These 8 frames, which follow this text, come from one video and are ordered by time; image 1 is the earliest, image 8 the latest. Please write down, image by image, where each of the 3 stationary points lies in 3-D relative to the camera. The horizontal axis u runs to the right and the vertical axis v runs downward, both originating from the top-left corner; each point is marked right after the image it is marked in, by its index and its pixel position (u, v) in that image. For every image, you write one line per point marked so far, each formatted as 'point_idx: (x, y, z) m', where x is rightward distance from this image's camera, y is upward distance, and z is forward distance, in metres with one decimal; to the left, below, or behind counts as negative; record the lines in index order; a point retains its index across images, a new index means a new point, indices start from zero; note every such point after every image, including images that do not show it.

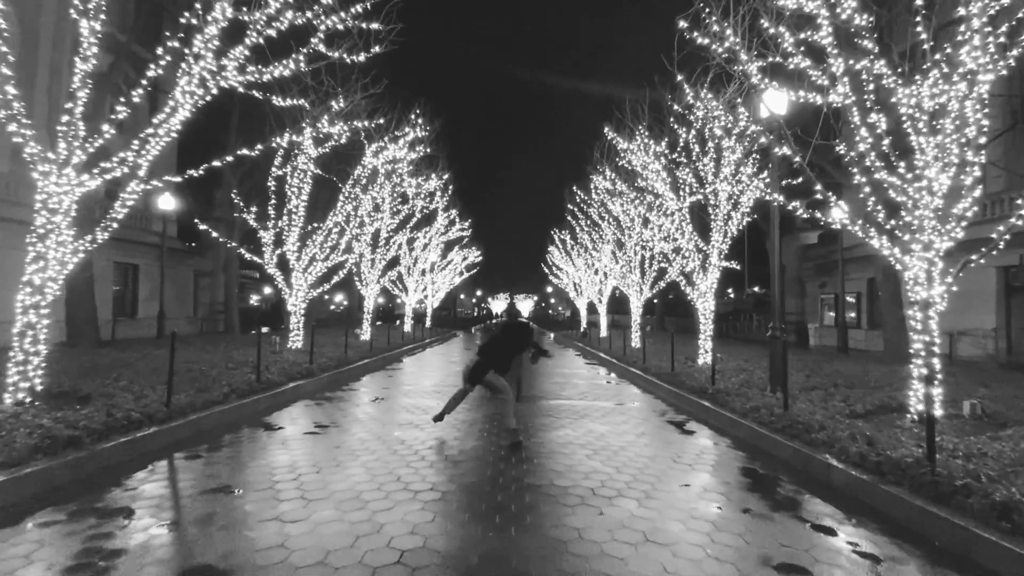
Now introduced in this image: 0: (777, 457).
0: (+3.5, -2.2, +8.6) m
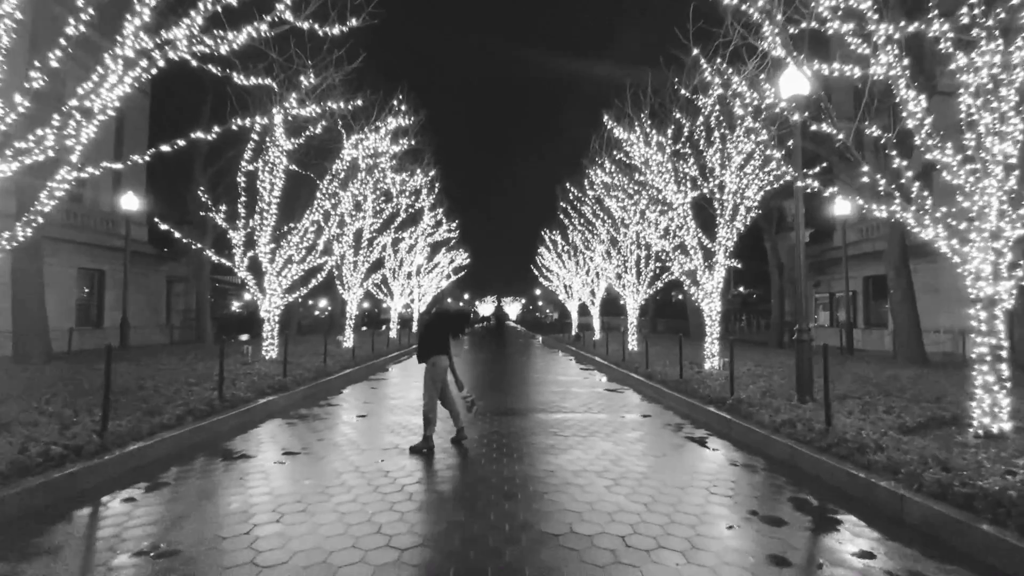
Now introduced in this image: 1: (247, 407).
0: (+3.5, -2.2, +7.4) m
1: (-4.4, -2.0, +11.1) m
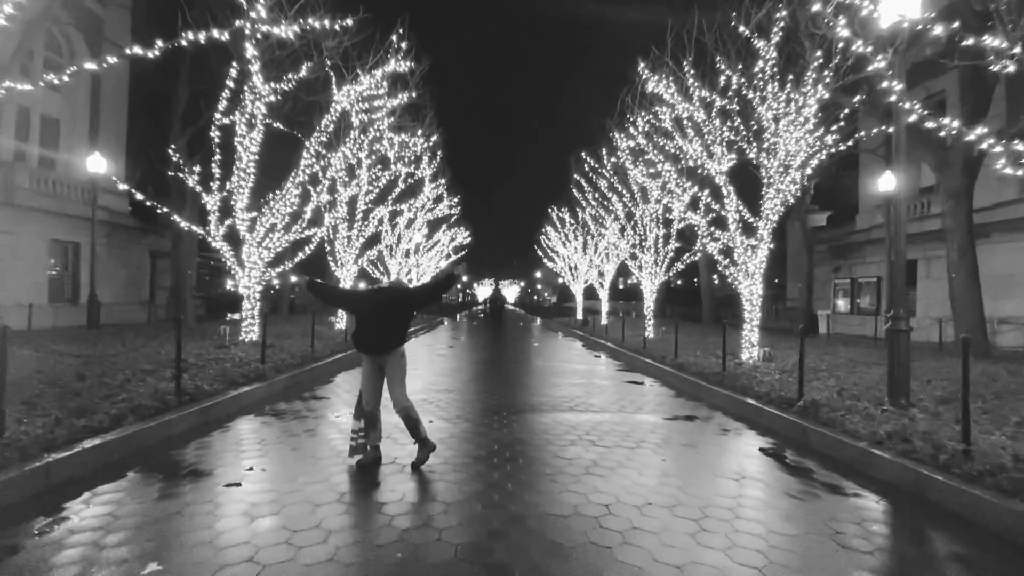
0: (+3.9, -1.9, +5.3) m
1: (-4.1, -1.5, +9.1) m
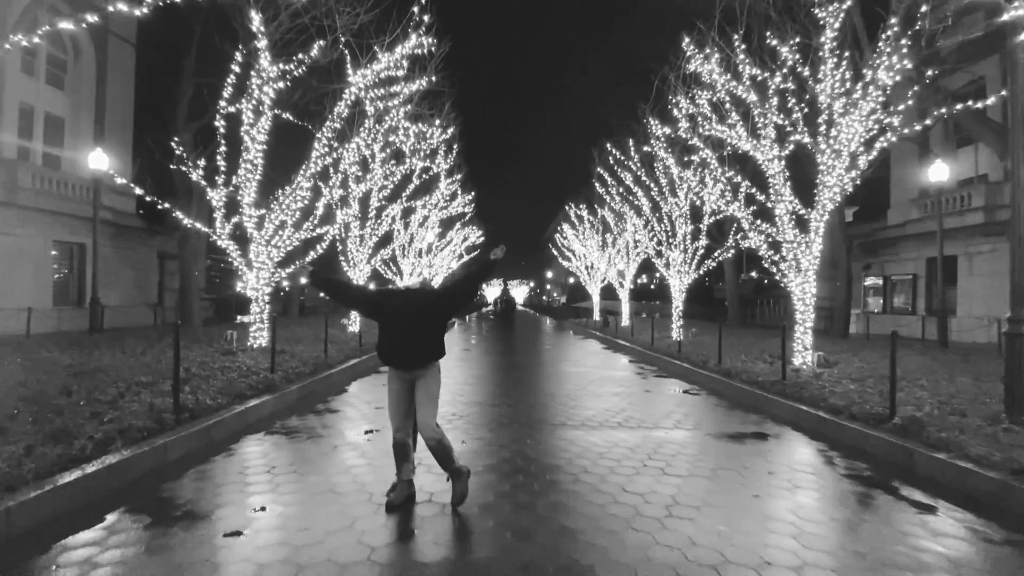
0: (+4.4, -1.9, +4.1) m
1: (-3.6, -1.6, +7.9) m
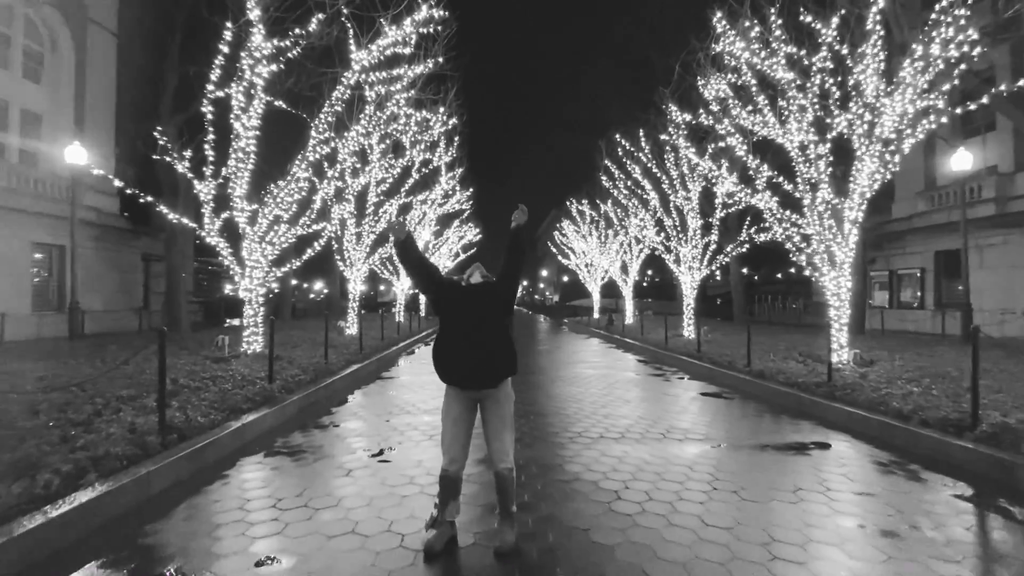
0: (+4.8, -1.8, +3.1) m
1: (-3.2, -1.6, +6.8) m
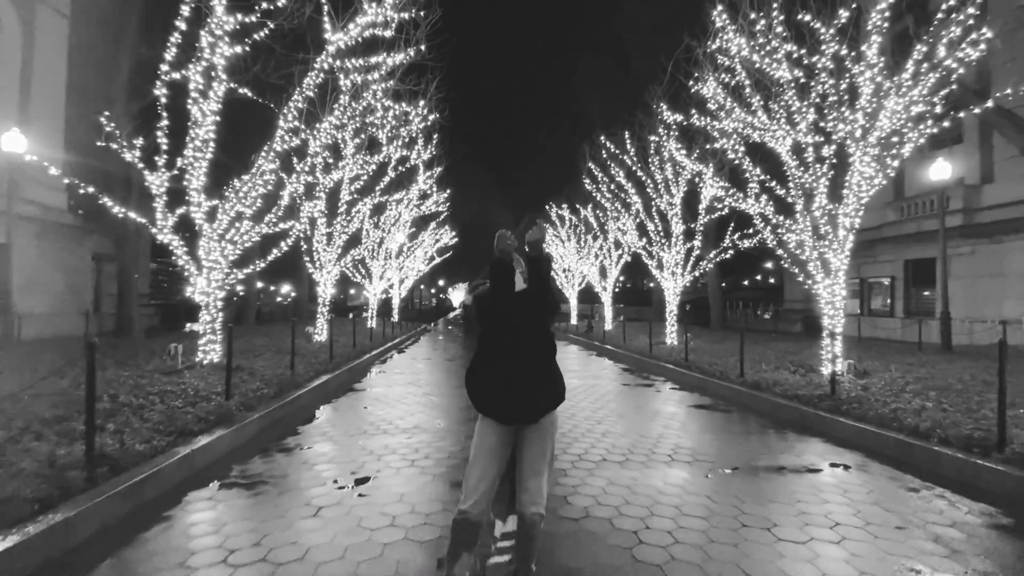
0: (+5.0, -1.9, +2.5) m
1: (-3.2, -1.6, +5.8) m
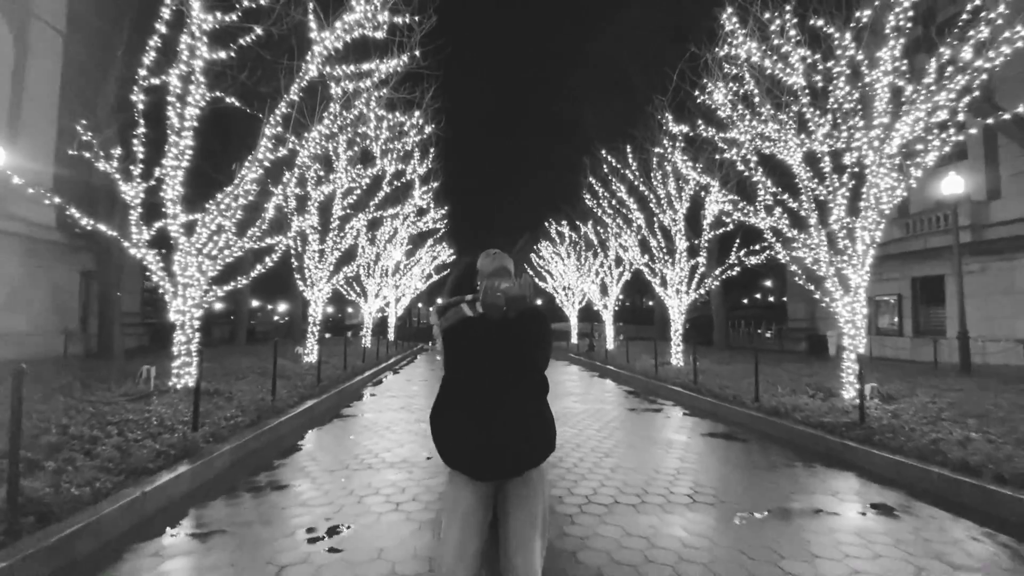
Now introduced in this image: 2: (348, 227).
0: (+5.0, -1.9, +1.6) m
1: (-3.2, -1.7, +4.9) m
2: (-4.7, +1.8, +19.0) m
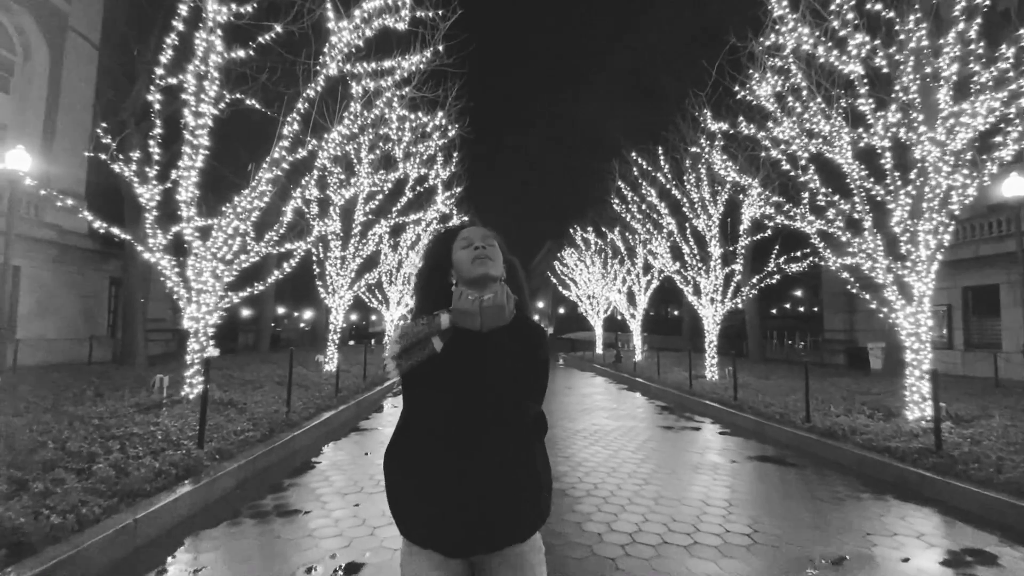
0: (+5.1, -1.9, +0.7) m
1: (-3.0, -1.7, +4.3) m
2: (-3.9, +1.6, +18.5) m
